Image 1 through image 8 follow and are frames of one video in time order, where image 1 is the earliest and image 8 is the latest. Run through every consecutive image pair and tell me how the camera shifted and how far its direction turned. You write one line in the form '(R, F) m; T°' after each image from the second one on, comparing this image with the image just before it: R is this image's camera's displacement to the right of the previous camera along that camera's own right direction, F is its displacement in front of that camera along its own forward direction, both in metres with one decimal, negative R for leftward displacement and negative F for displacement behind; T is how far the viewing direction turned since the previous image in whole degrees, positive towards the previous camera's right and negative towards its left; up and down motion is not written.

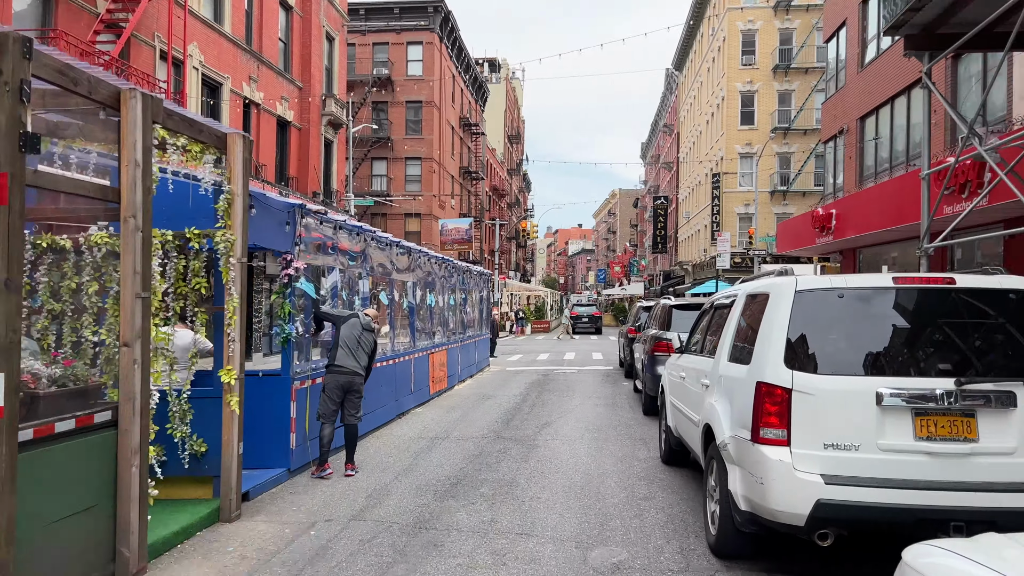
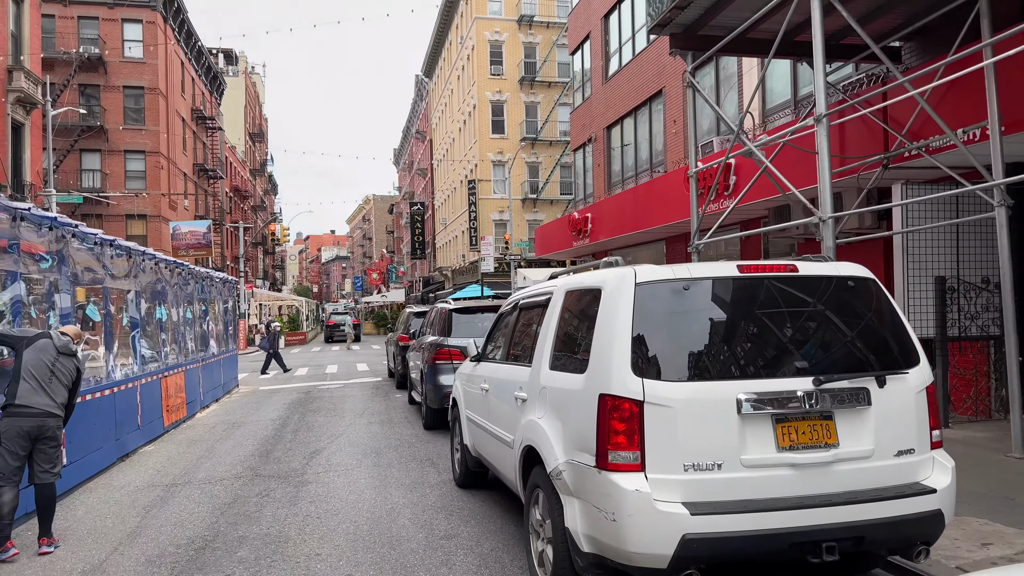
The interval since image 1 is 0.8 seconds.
(-0.1, +1.2) m; +20°
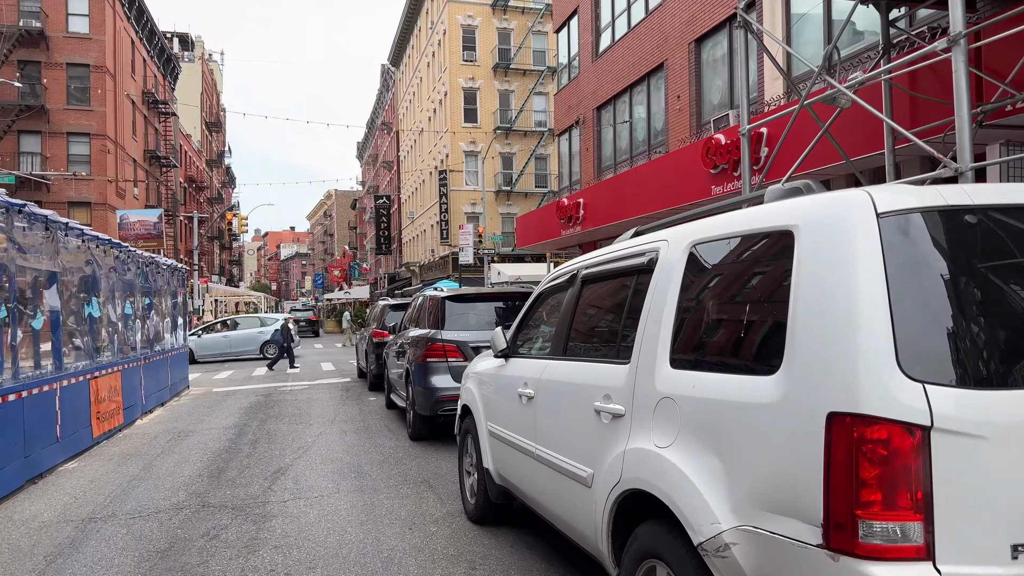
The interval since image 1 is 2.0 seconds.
(-0.5, +1.7) m; +3°
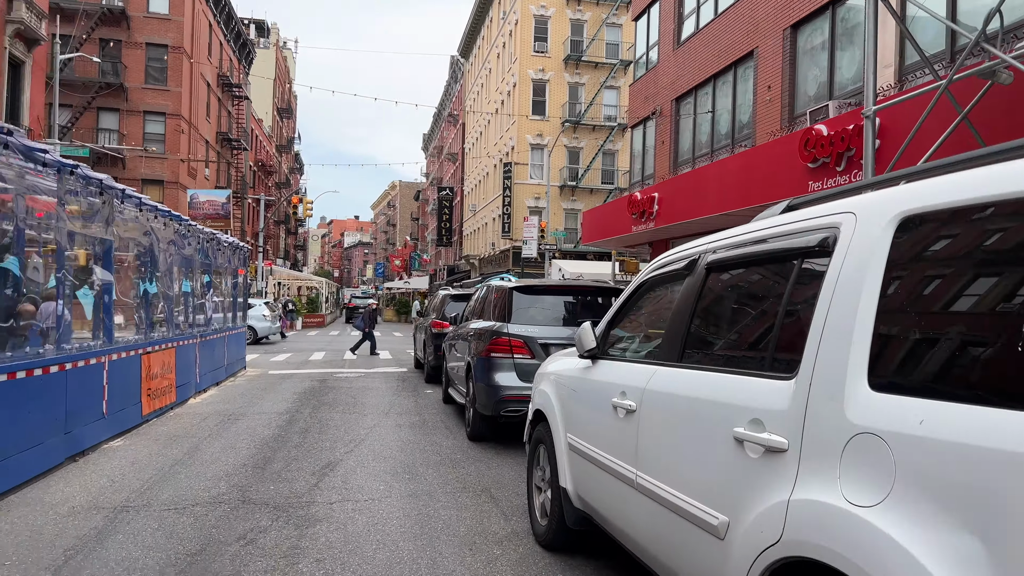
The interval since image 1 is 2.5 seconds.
(-0.2, +0.8) m; -4°
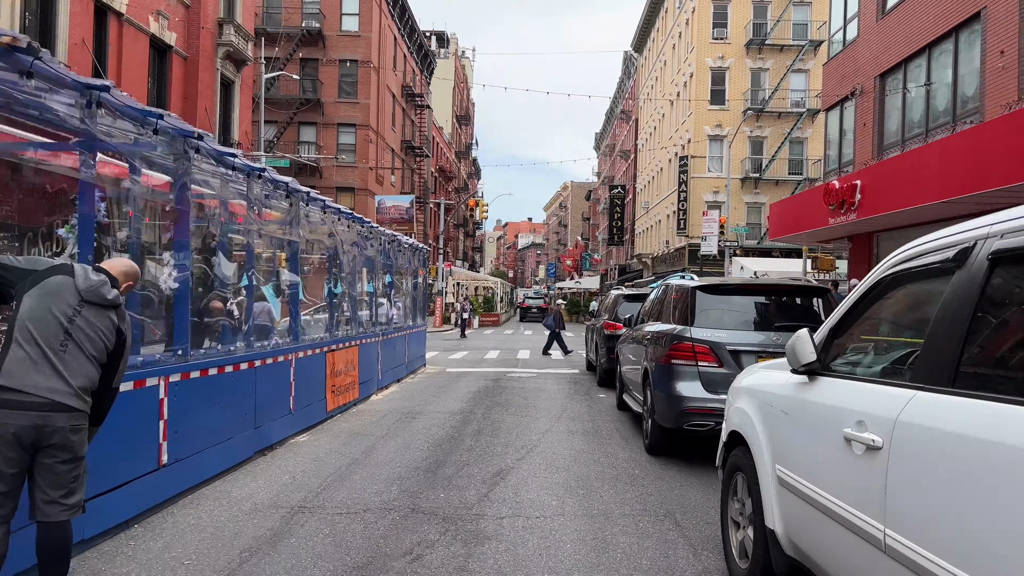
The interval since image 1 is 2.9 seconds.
(-0.1, +0.5) m; -14°
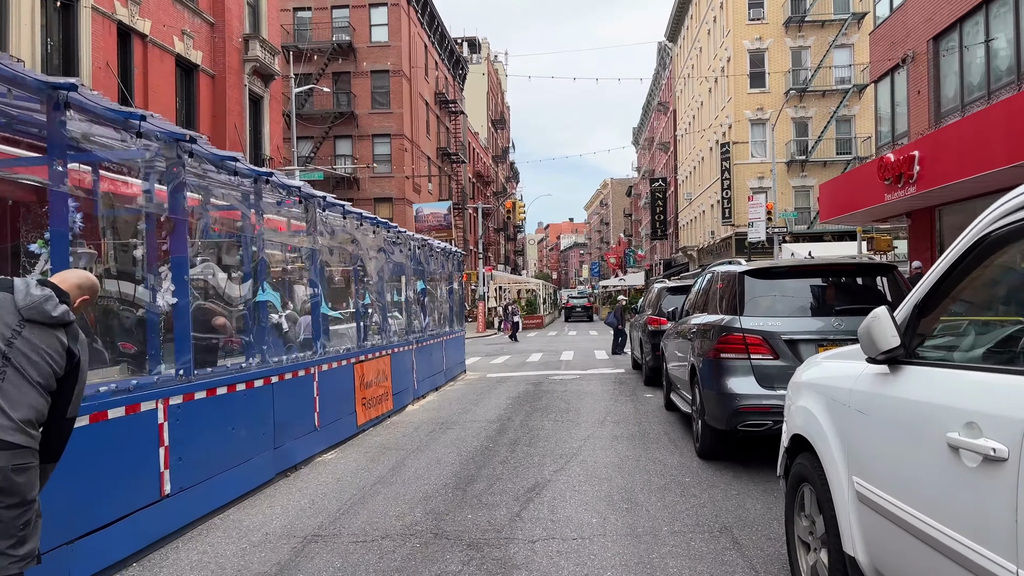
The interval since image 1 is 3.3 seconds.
(+0.2, +0.6) m; -4°
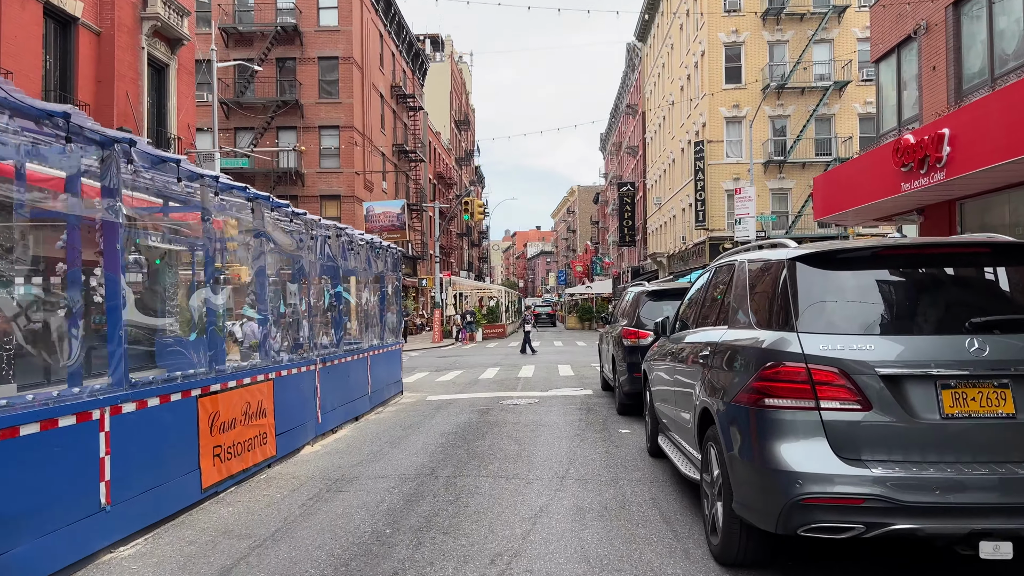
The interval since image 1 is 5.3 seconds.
(+0.4, +2.9) m; +3°
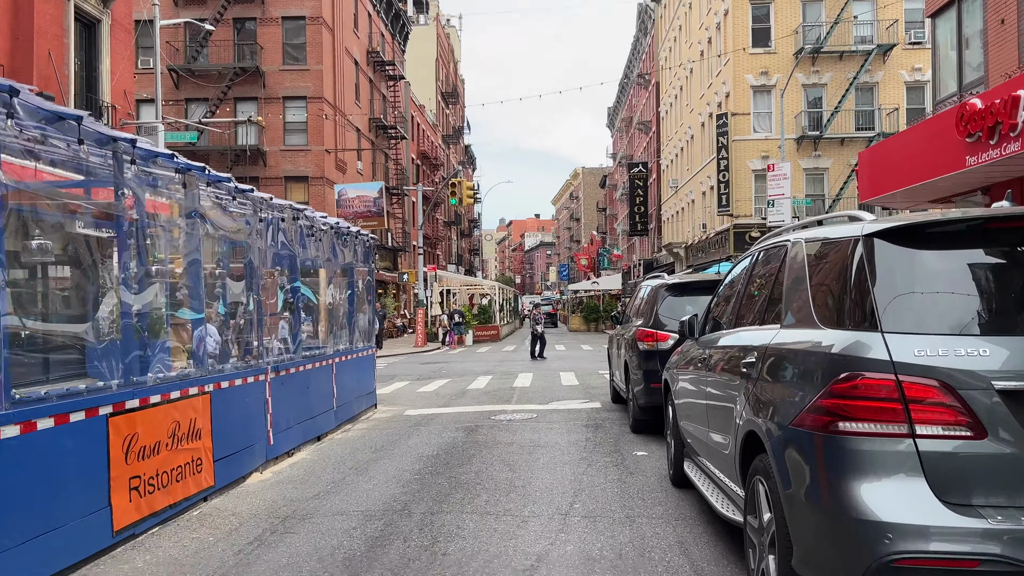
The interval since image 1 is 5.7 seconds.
(+0.1, +1.3) m; 0°
